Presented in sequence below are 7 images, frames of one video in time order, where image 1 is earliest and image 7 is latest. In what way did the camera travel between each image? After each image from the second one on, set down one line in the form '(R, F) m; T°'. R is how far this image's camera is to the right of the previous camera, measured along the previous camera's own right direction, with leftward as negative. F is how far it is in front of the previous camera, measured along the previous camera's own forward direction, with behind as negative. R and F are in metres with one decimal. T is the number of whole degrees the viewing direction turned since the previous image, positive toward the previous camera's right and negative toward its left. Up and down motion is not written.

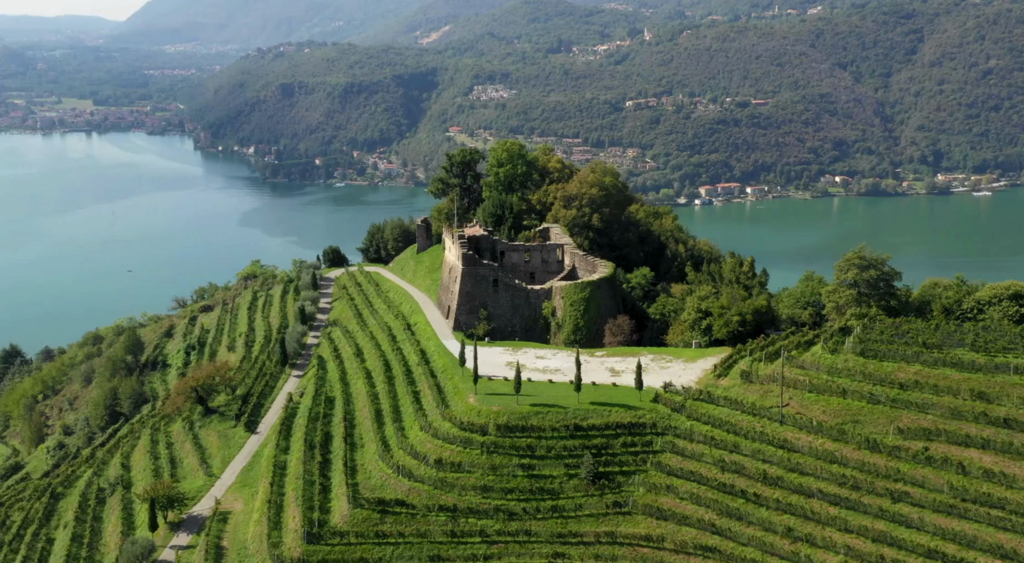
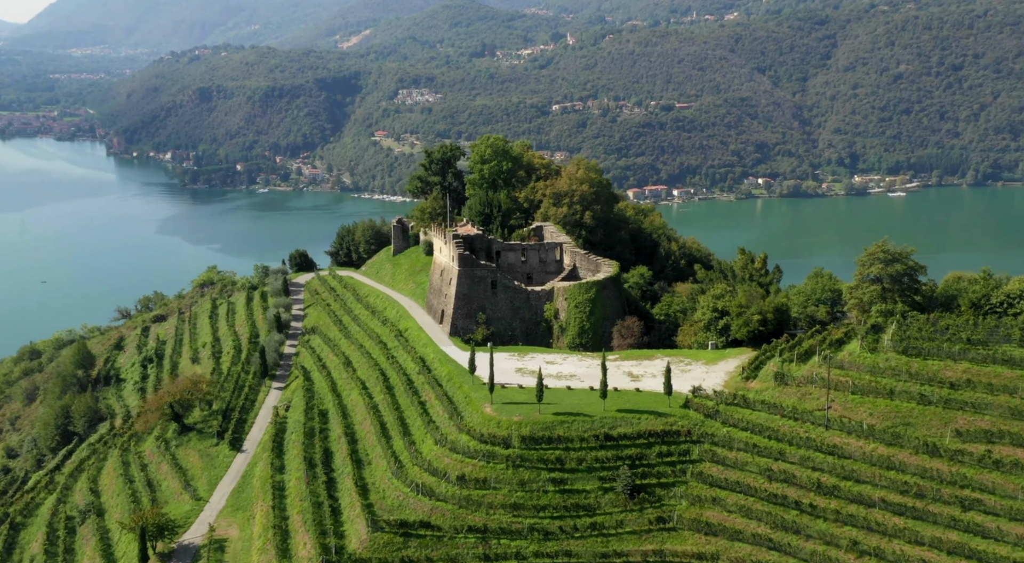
(-3.4, +3.2) m; +4°
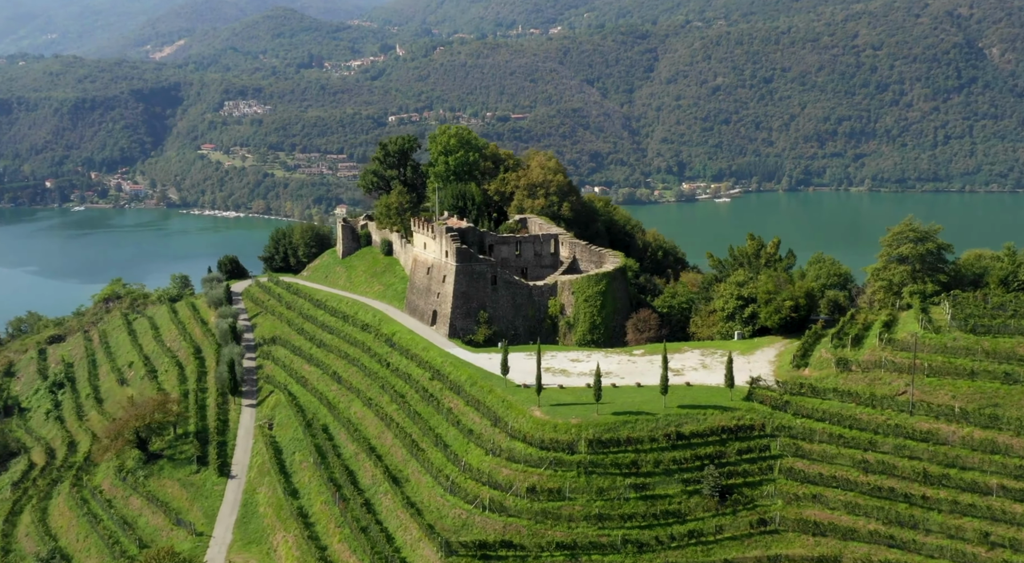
(-6.9, +4.6) m; +8°
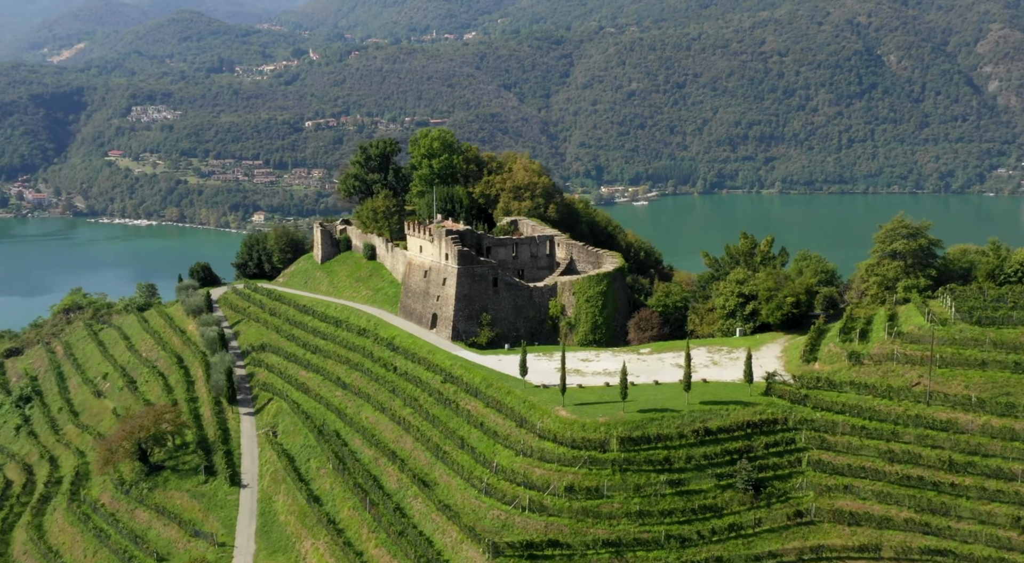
(-3.3, +0.3) m; +4°
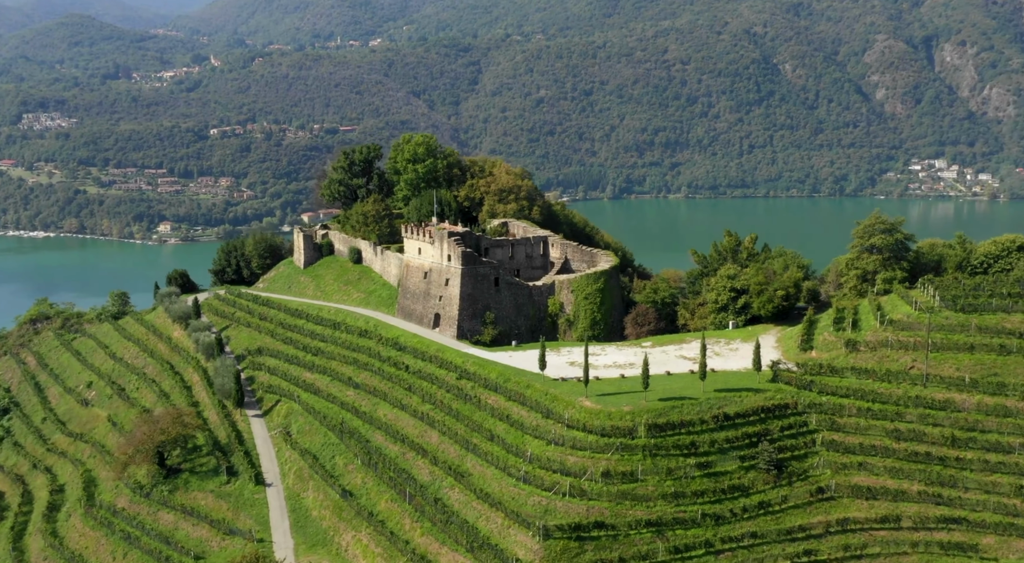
(-3.7, -1.1) m; +4°
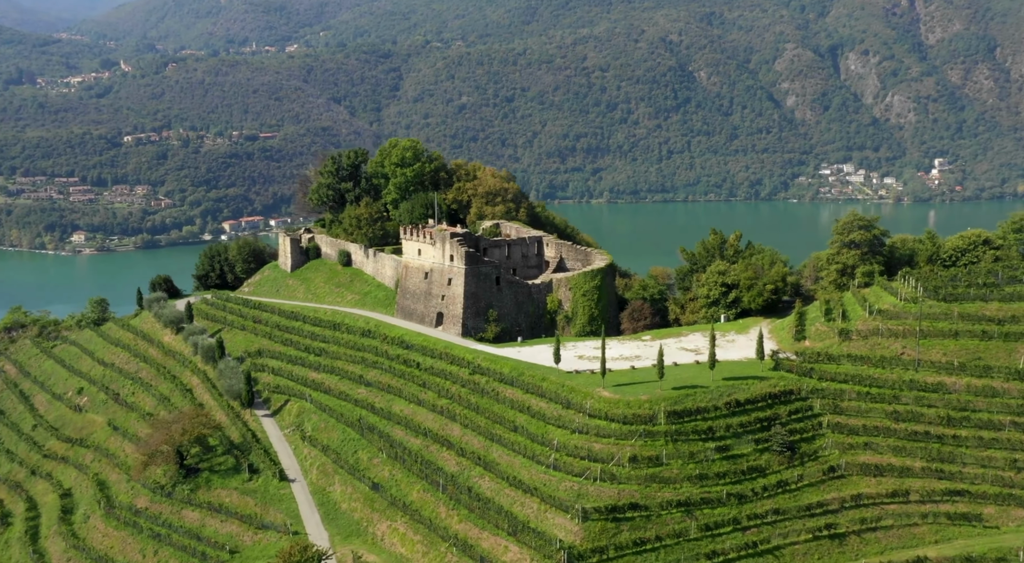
(-3.2, -1.3) m; +4°
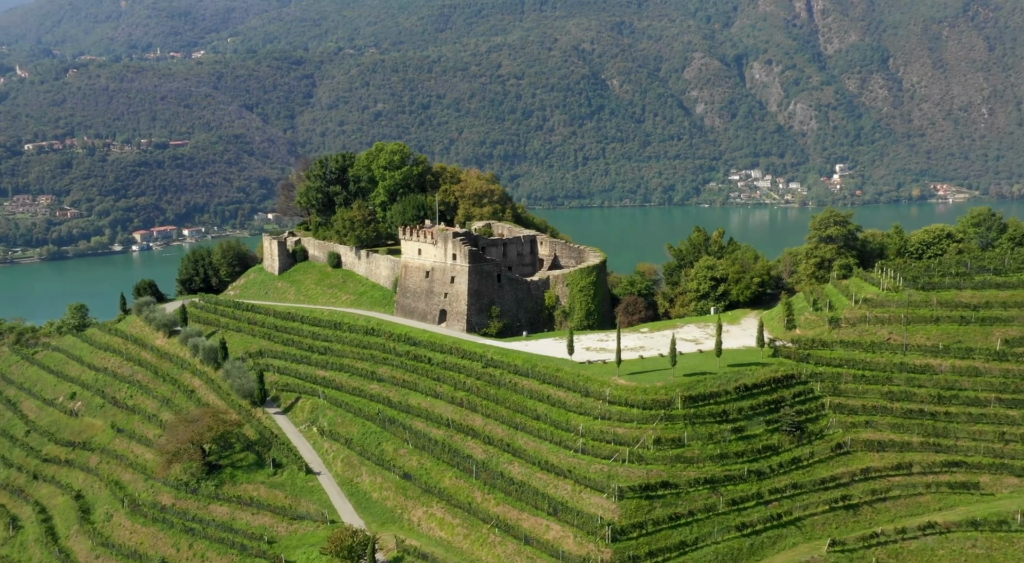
(-3.6, -1.6) m; +4°
